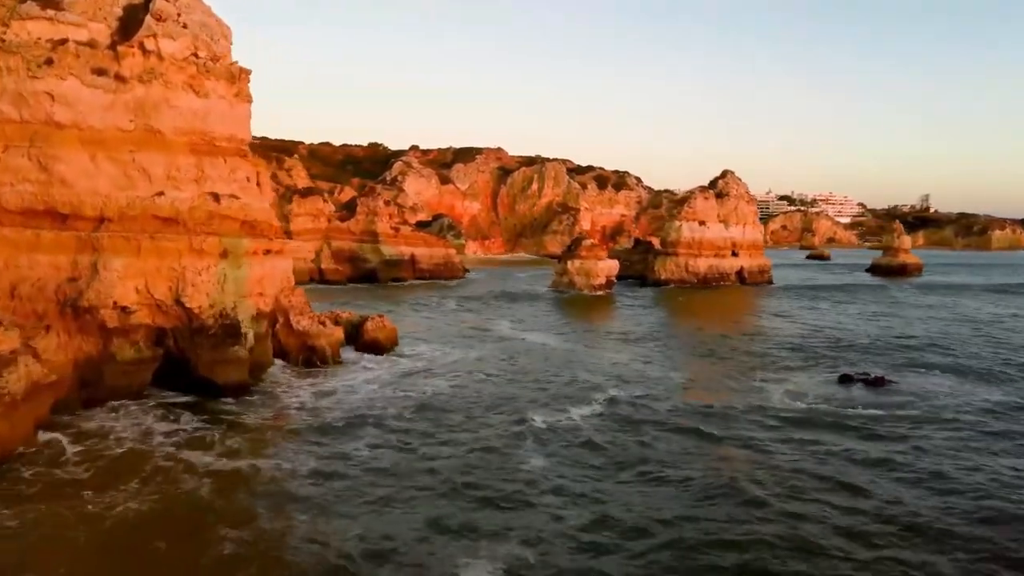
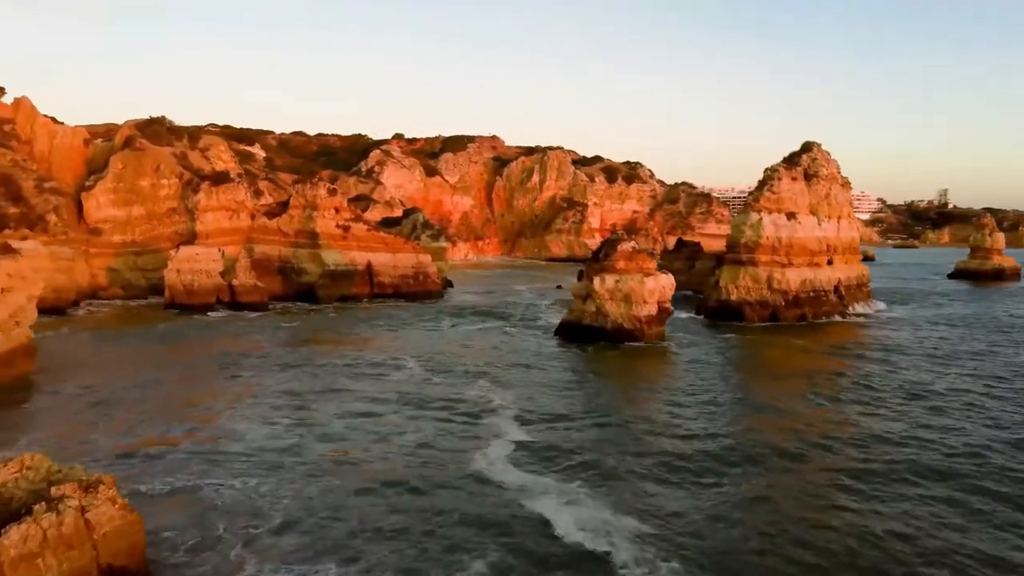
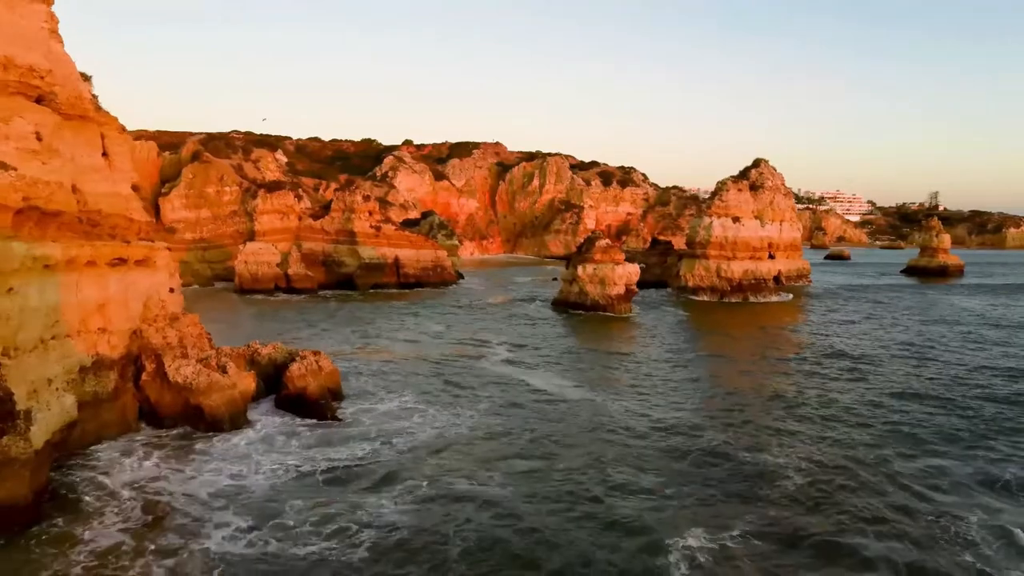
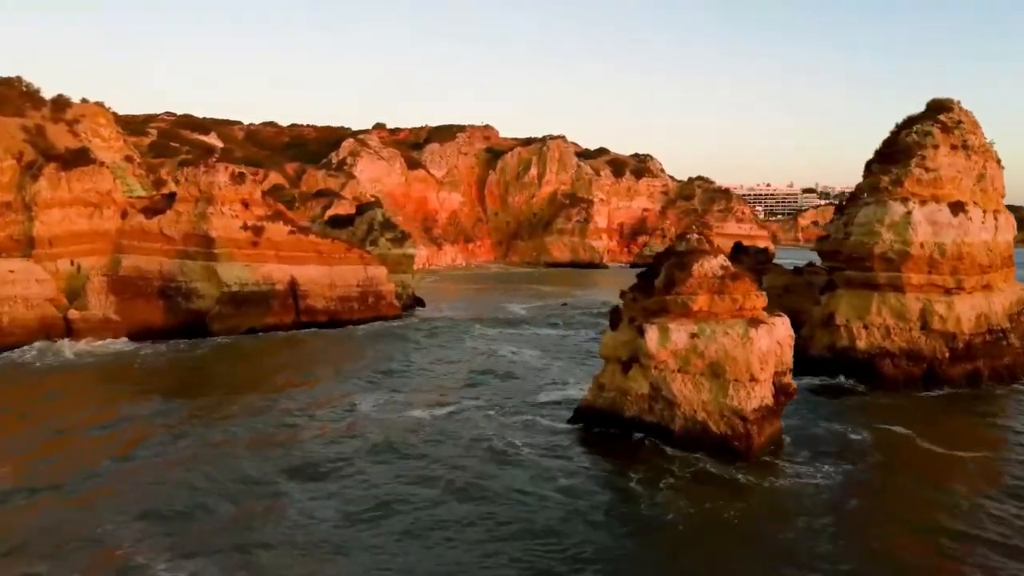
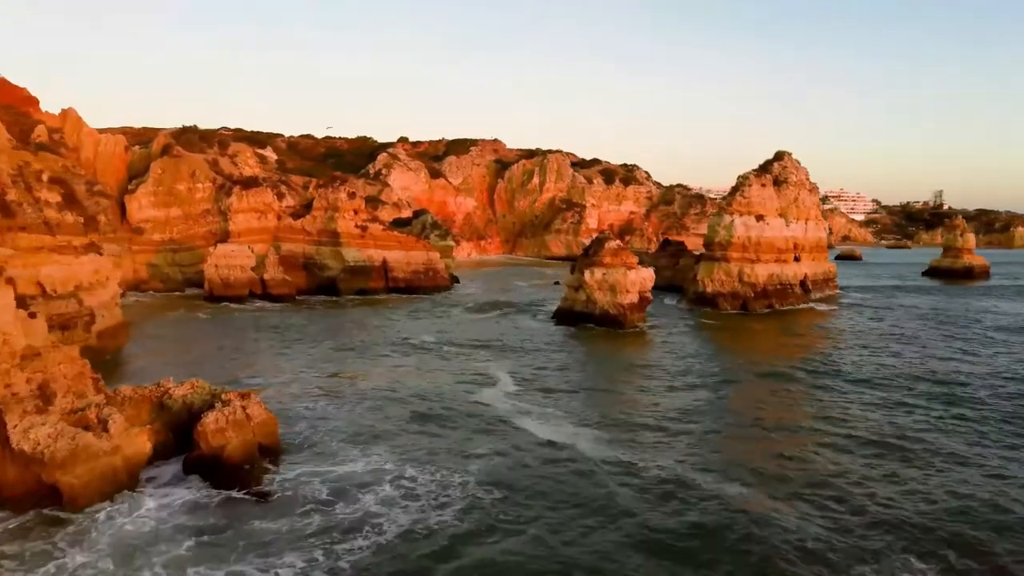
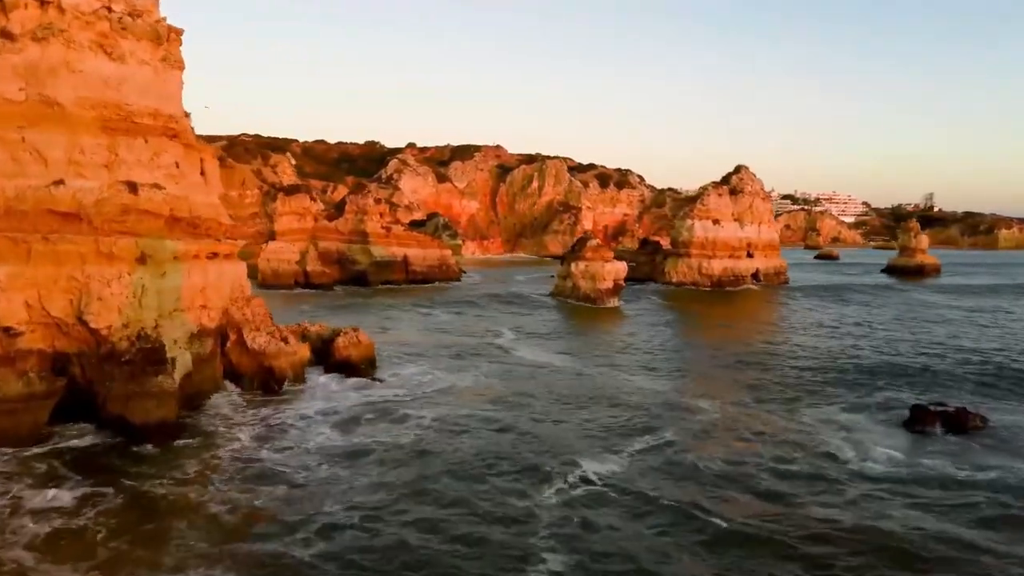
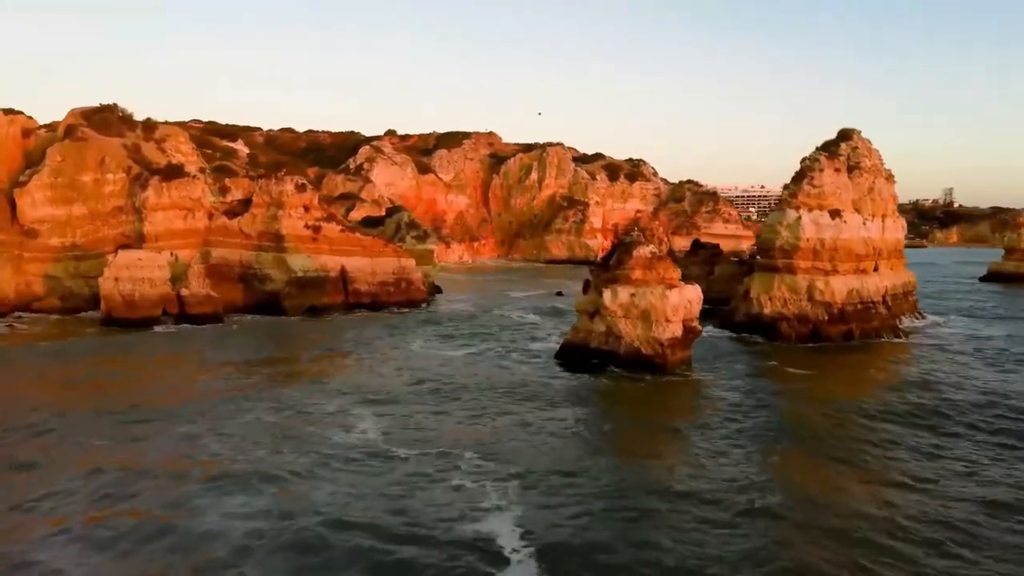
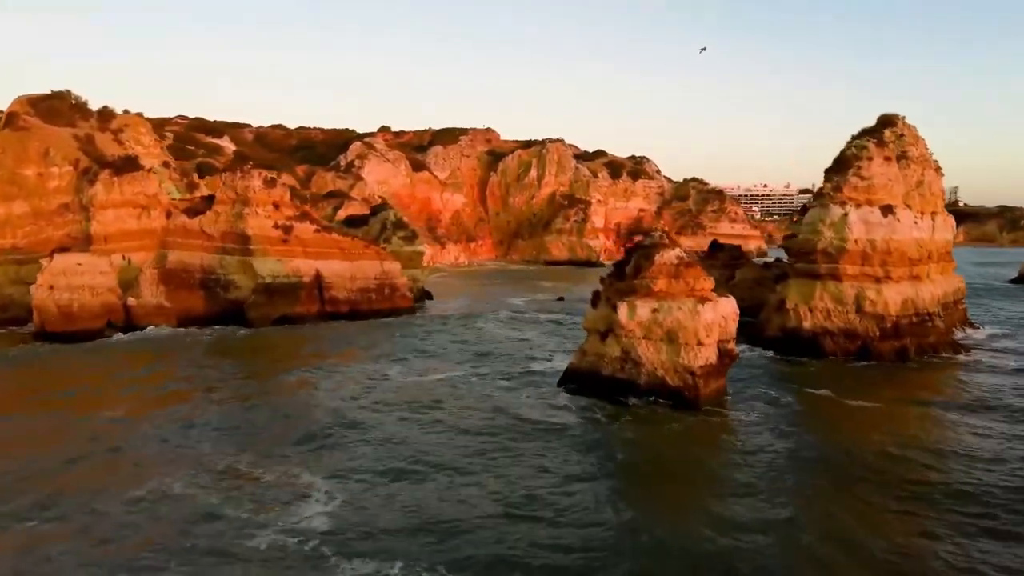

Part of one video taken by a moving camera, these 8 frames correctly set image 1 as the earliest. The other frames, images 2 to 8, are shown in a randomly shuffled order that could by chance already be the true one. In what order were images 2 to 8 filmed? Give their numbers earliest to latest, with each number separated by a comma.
6, 3, 5, 2, 7, 8, 4
